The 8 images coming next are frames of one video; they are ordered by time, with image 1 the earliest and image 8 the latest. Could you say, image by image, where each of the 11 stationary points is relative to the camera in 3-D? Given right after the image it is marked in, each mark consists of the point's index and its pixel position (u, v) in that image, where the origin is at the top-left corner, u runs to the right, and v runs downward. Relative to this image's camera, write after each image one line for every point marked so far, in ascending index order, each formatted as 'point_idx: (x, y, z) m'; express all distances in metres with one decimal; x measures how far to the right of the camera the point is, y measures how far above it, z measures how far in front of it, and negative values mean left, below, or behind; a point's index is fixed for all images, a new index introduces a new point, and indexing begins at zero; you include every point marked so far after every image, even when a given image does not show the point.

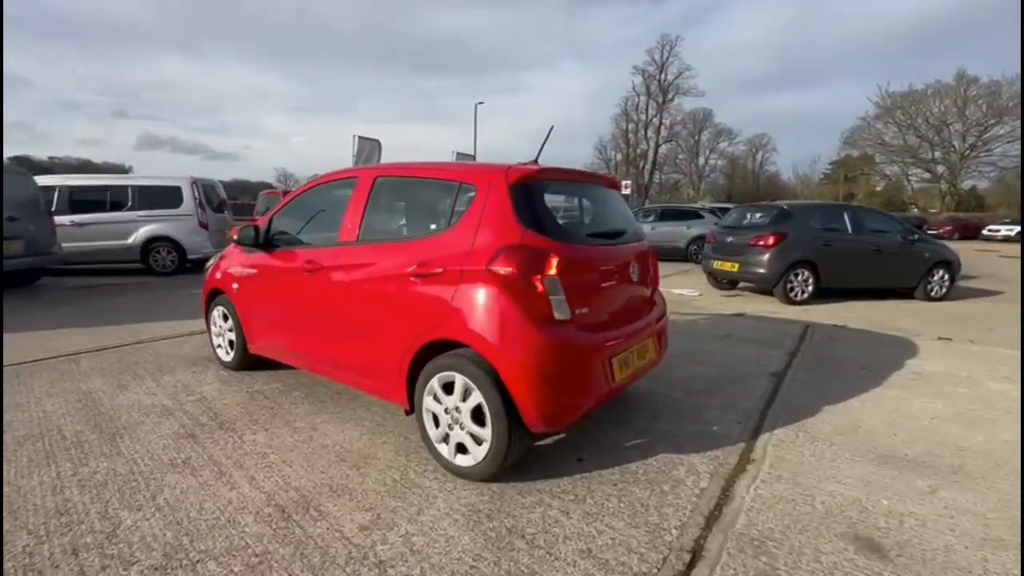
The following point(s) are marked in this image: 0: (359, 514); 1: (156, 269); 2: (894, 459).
0: (-0.8, -1.2, +2.4) m
1: (-8.3, +0.5, +10.8) m
2: (+2.5, -1.1, +3.0) m
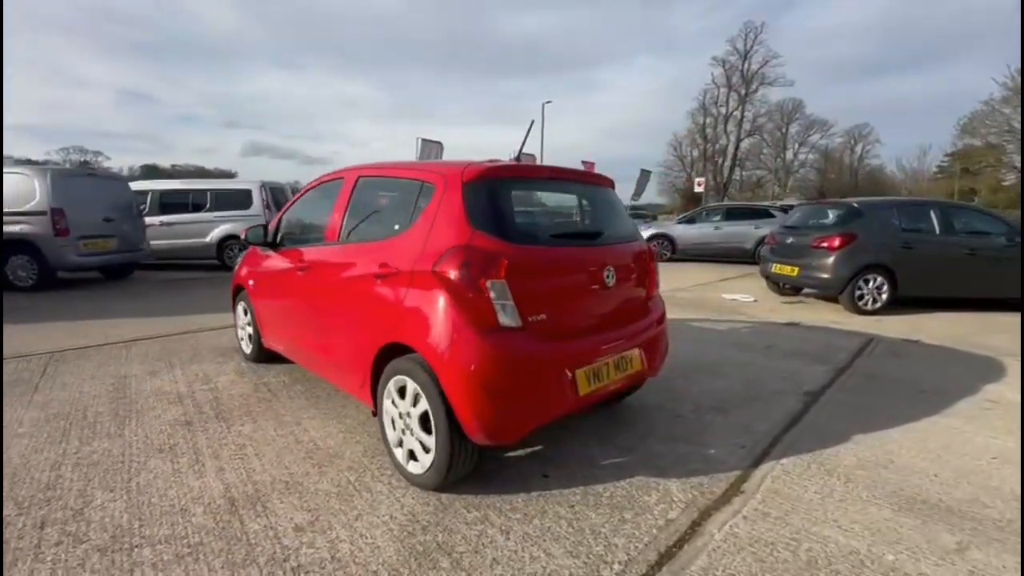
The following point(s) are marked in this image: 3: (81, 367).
0: (-1.1, -1.2, +2.4) m
1: (-7.2, +0.6, +11.8) m
2: (+2.2, -1.2, +2.5) m
3: (-4.3, -0.8, +4.6) m
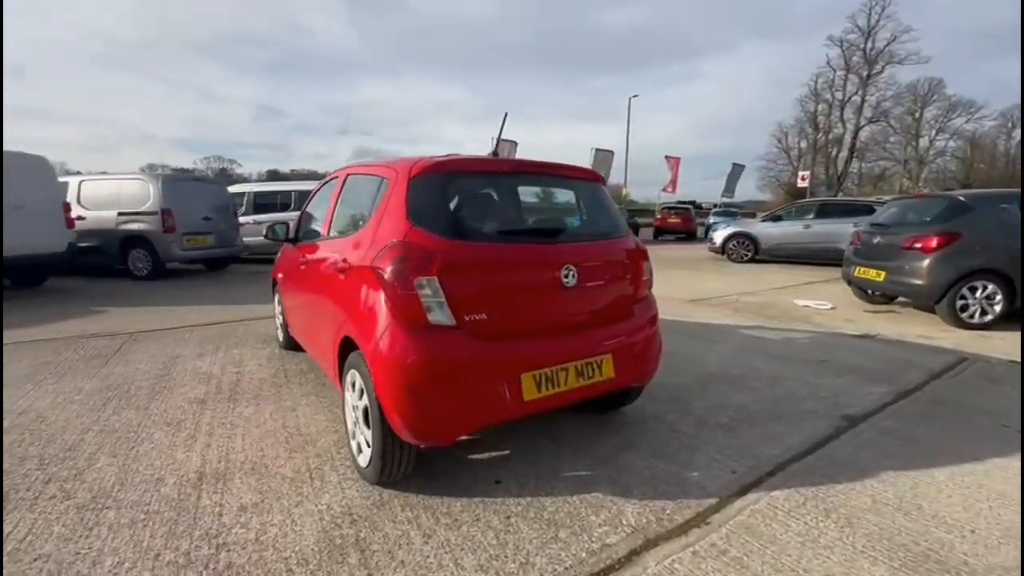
0: (-1.4, -1.1, +2.6) m
1: (-5.7, +0.8, +12.9) m
2: (+1.9, -1.2, +2.1) m
3: (-4.1, -0.7, +5.3) m
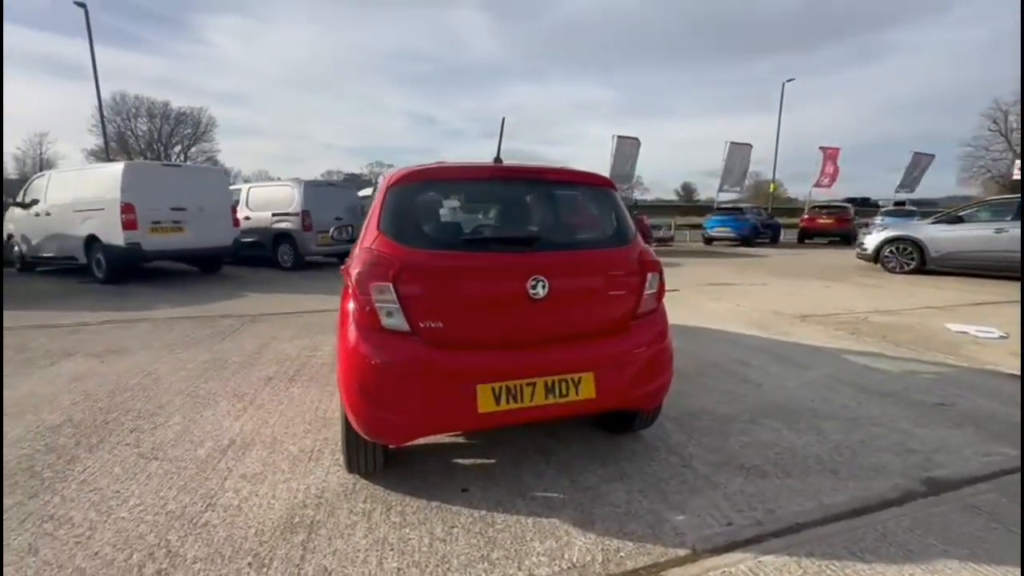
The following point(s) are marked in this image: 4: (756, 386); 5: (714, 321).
0: (-1.6, -1.1, +2.9) m
1: (-2.7, +0.9, +14.1) m
2: (+1.4, -1.4, +1.5) m
3: (-3.4, -0.5, +6.3) m
4: (+2.2, -0.9, +4.3) m
5: (+3.0, -0.5, +6.8) m
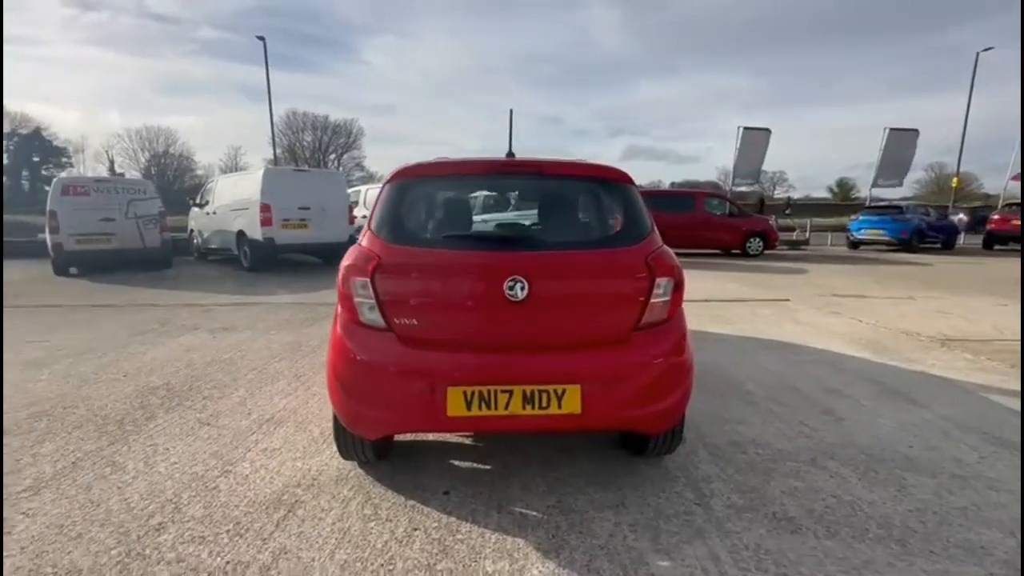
0: (-1.6, -1.1, +3.2) m
1: (+0.2, +1.0, +14.2) m
2: (+1.0, -1.4, +1.1) m
3: (-2.5, -0.4, +6.9) m
4: (+2.5, -1.0, +3.5) m
5: (+3.8, -0.6, +5.8) m
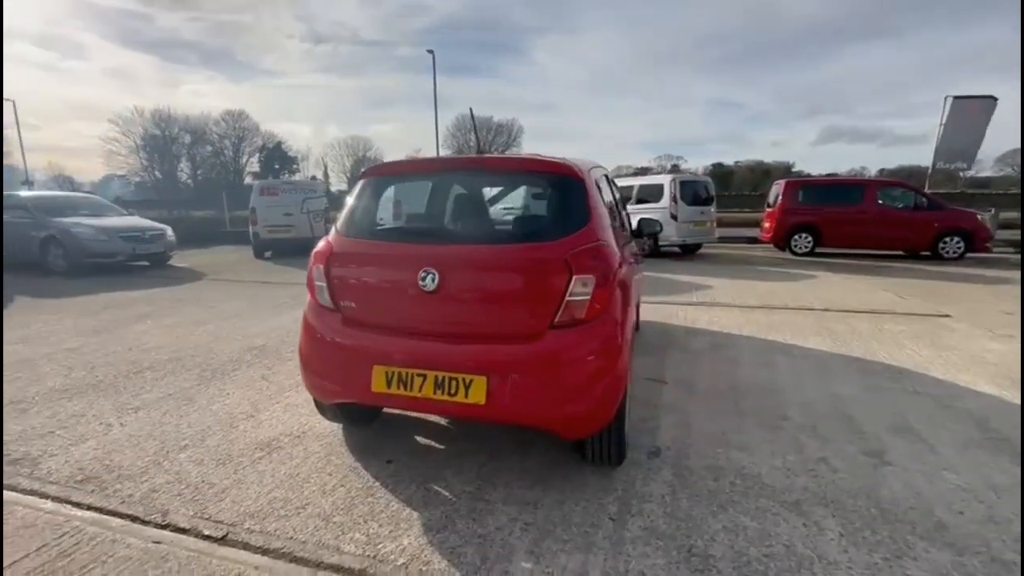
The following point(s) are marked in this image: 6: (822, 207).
0: (-1.7, -0.9, +3.8) m
1: (+3.7, +1.1, +13.6) m
2: (0.0, -1.4, +1.0) m
3: (-1.3, -0.2, +7.6) m
4: (+2.2, -1.1, +2.8) m
5: (+4.3, -0.8, +4.5) m
6: (+9.1, +2.4, +13.6) m
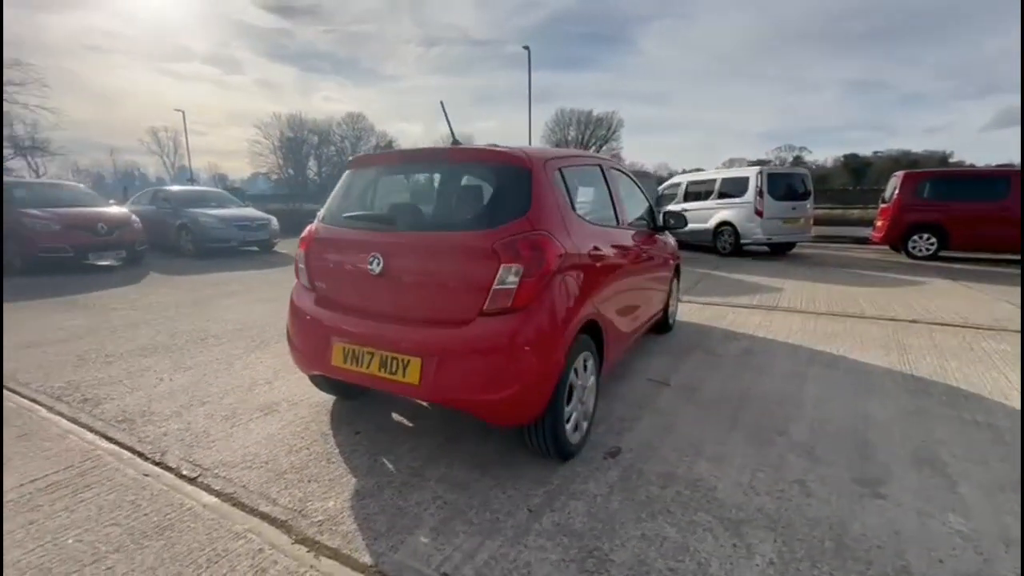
0: (-1.8, -0.8, +4.3) m
1: (+5.6, +1.1, +12.7) m
2: (-0.7, -1.4, +1.1) m
3: (-0.6, -0.1, +7.8) m
4: (+1.9, -1.1, +2.5) m
5: (+4.2, -0.9, +3.7) m
6: (+10.9, +2.1, +11.5) m
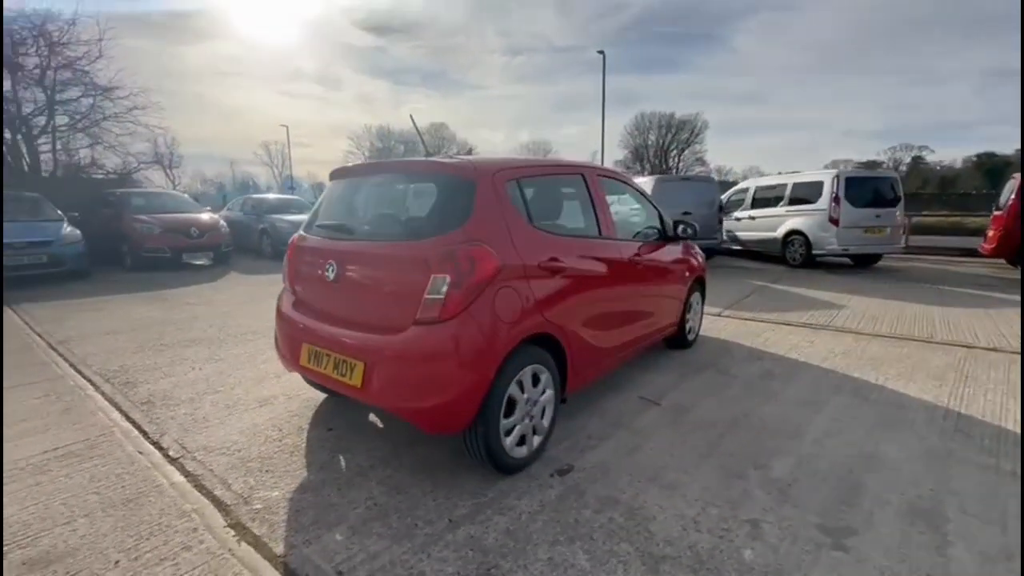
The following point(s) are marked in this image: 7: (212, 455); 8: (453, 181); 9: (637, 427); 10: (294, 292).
0: (-1.8, -0.8, +4.5) m
1: (+6.9, +0.7, +11.7) m
2: (-1.3, -1.4, +1.3) m
3: (-0.1, -0.2, +7.9) m
4: (+1.5, -1.2, +2.2) m
5: (+4.0, -1.1, +3.0) m
6: (+11.9, +1.6, +9.7) m
7: (-1.9, -1.1, +3.0) m
8: (-0.3, +0.6, +2.7) m
9: (+0.9, -1.0, +3.3) m
10: (-1.5, 0.0, +3.3) m
